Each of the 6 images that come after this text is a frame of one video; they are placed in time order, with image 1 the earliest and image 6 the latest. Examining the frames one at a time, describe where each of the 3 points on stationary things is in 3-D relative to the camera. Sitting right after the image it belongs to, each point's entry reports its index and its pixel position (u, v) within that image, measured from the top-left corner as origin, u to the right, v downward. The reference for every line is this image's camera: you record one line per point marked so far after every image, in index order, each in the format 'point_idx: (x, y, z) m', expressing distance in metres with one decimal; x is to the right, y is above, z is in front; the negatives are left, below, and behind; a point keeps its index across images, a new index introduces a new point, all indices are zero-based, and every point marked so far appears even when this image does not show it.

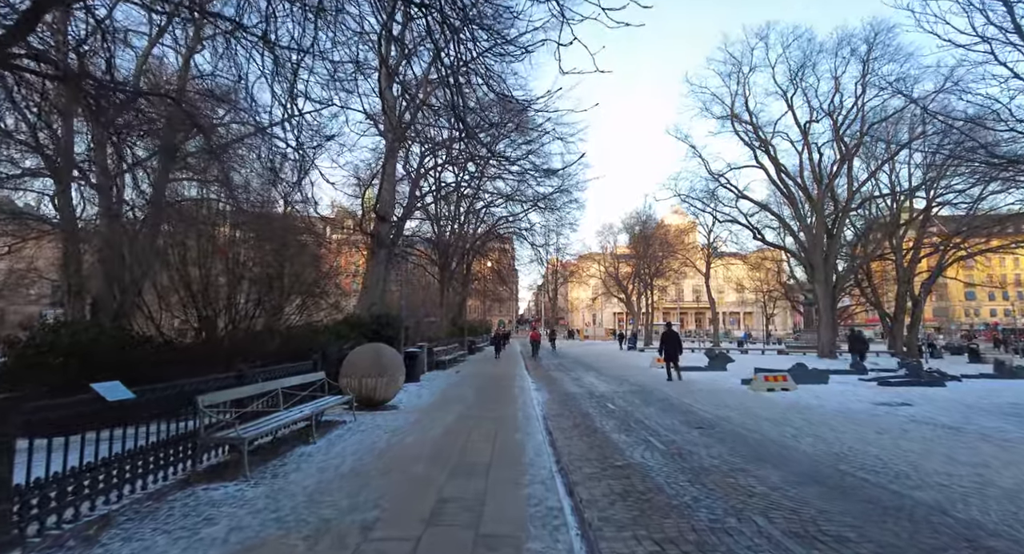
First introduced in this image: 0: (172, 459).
0: (-3.3, -1.8, +5.2) m
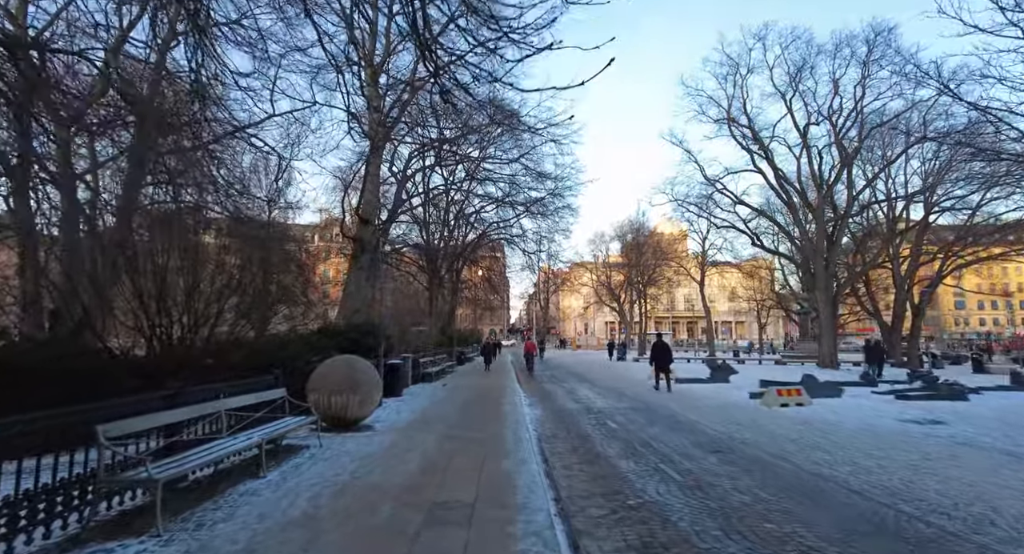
0: (-3.4, -1.7, +4.0) m
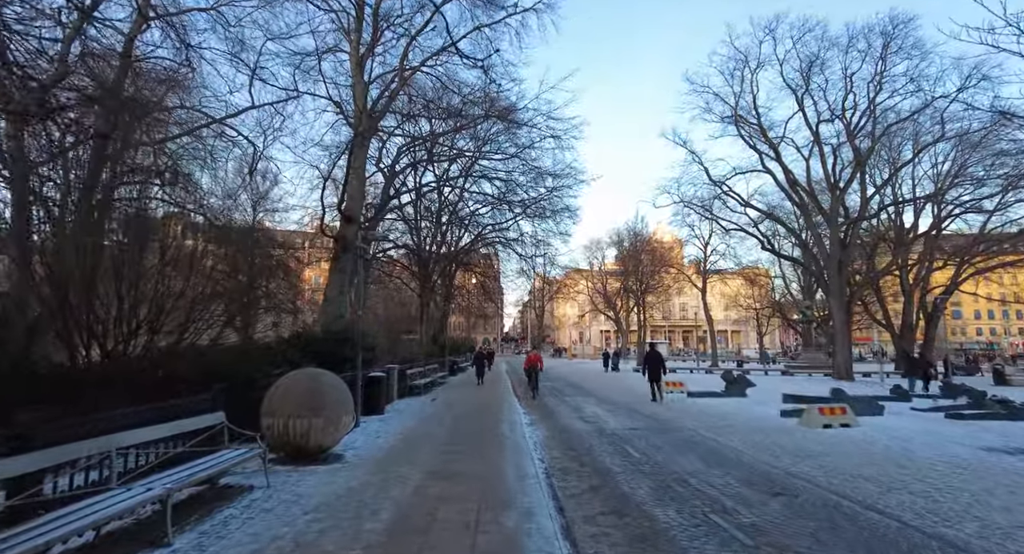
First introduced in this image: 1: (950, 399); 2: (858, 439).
0: (-3.3, -1.6, +2.3) m
1: (+12.1, -3.4, +14.9) m
2: (+5.9, -2.7, +9.1) m
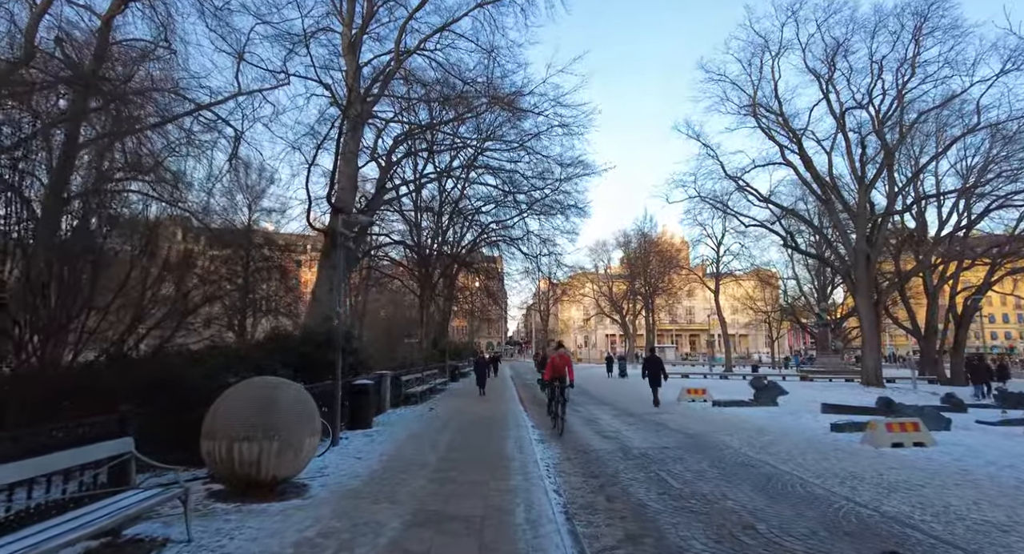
0: (-3.2, -1.4, +0.7) m
1: (+12.3, -3.2, +13.2) m
2: (+6.0, -2.6, +7.4) m
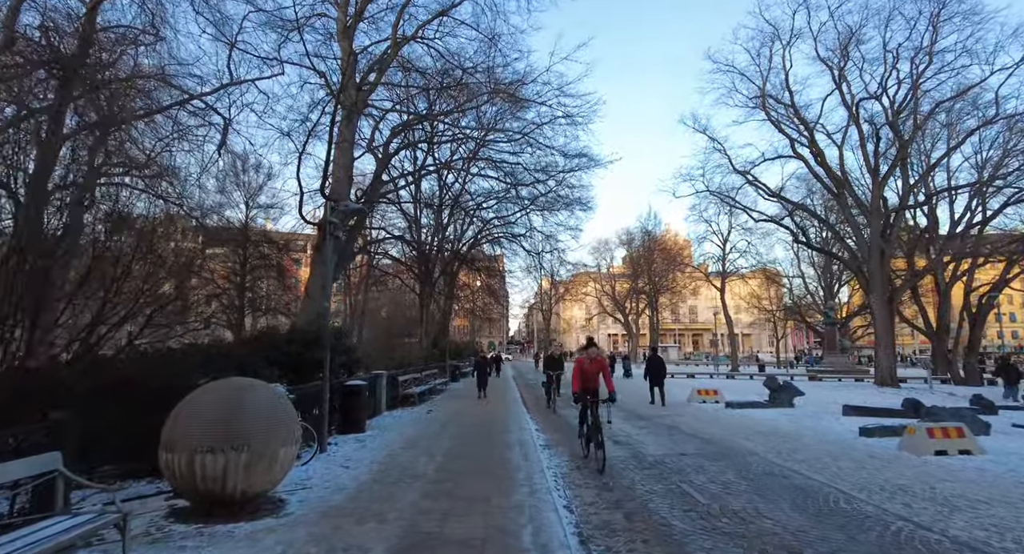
0: (-3.2, -1.2, -0.1) m
1: (+12.4, -3.1, +12.4) m
2: (+6.0, -2.4, +6.6) m
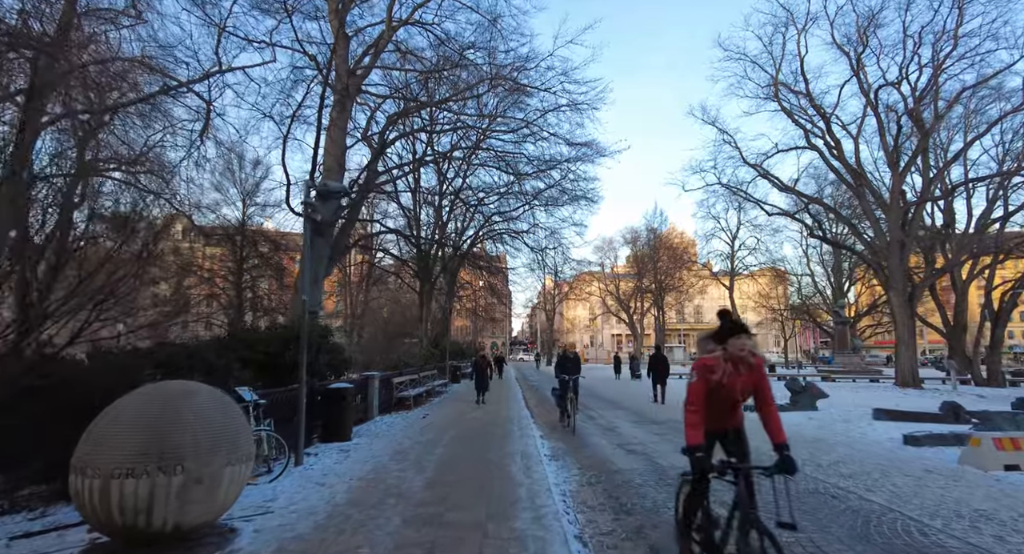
0: (-3.2, -1.1, -1.1) m
1: (+12.4, -2.9, +11.3) m
2: (+6.0, -2.3, +5.6) m
